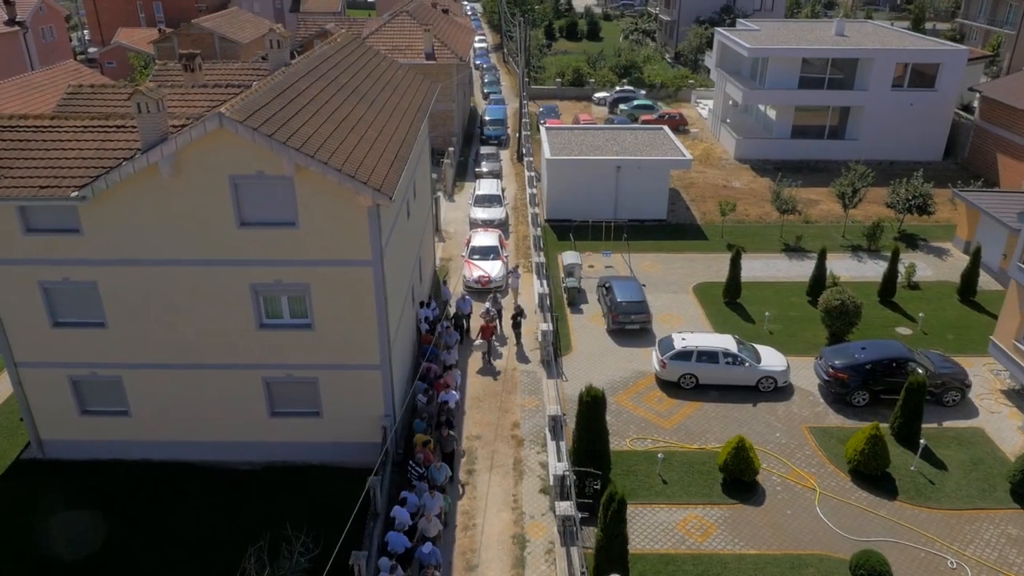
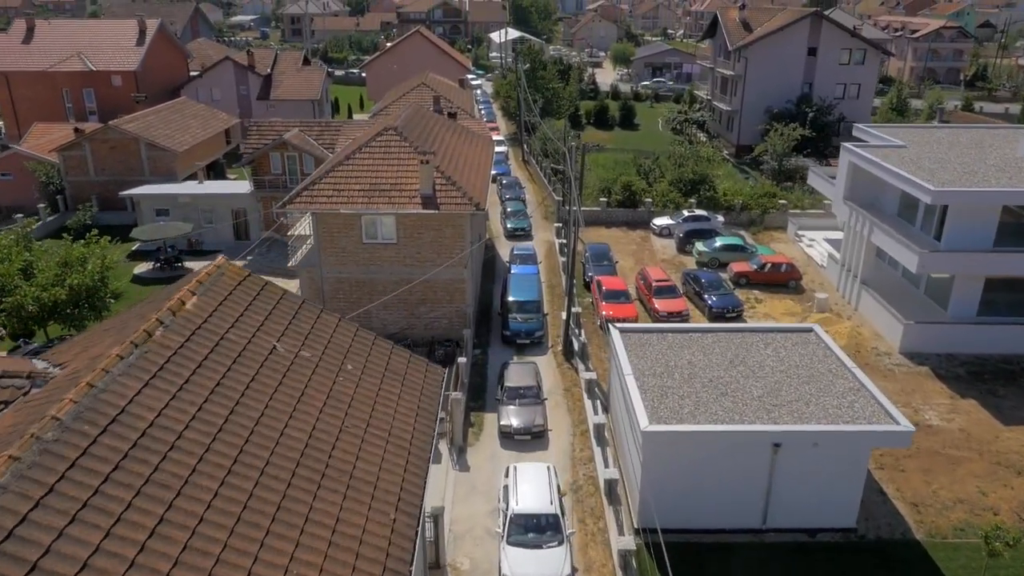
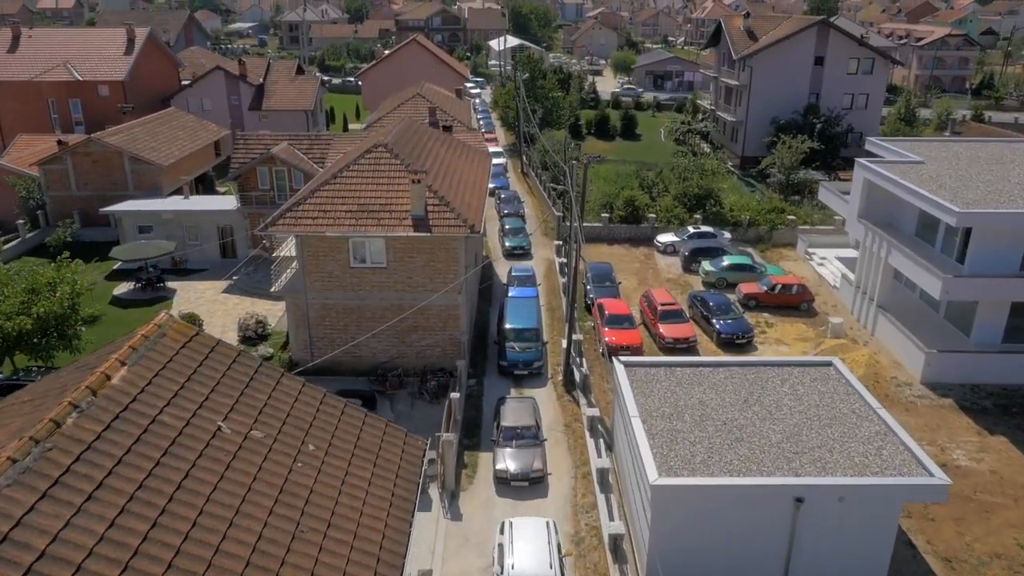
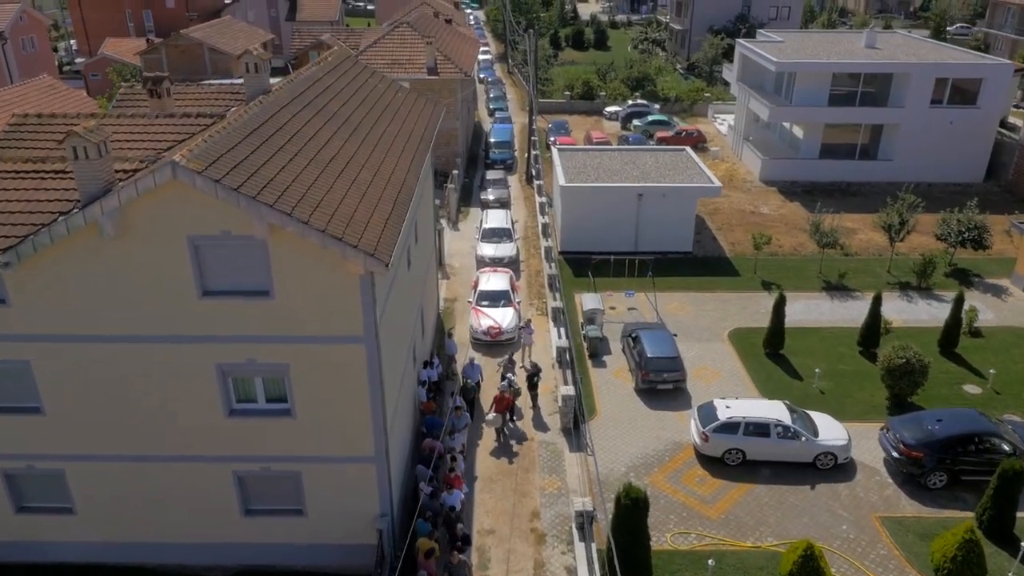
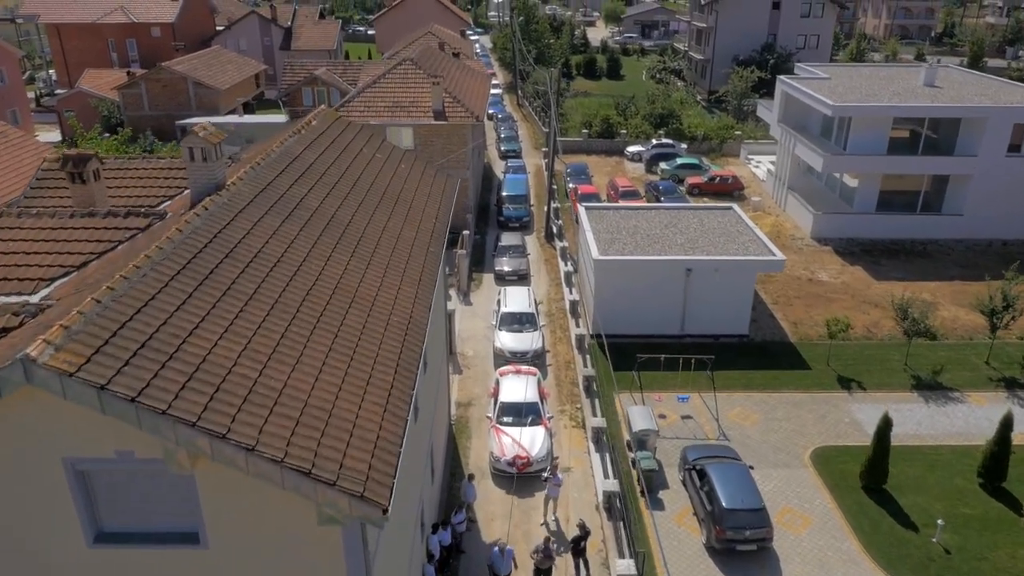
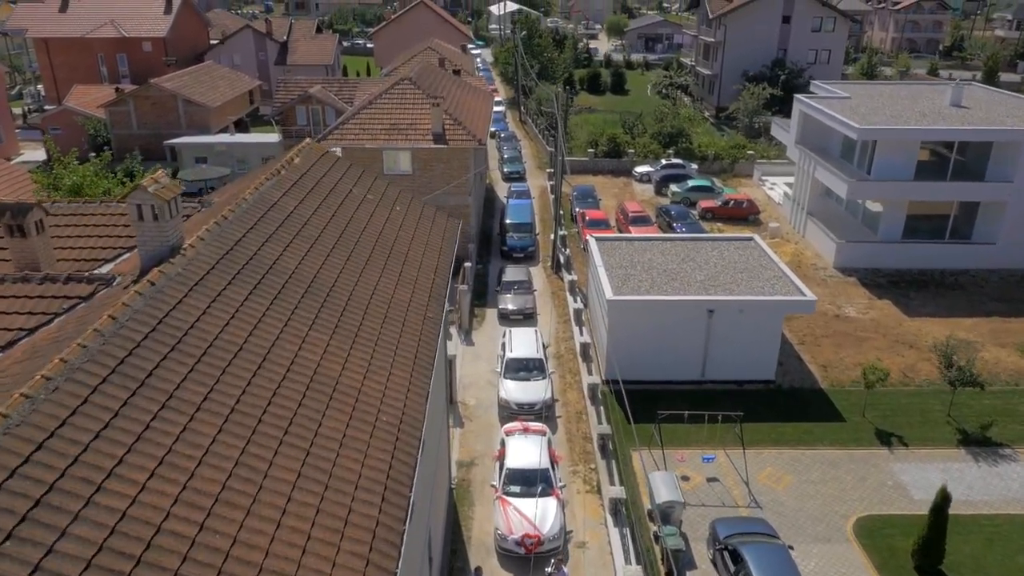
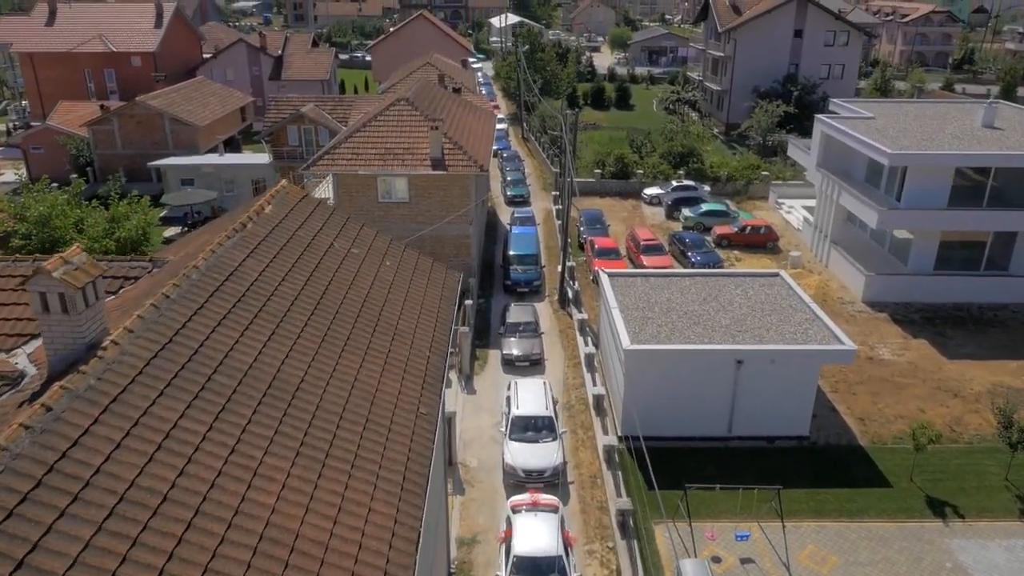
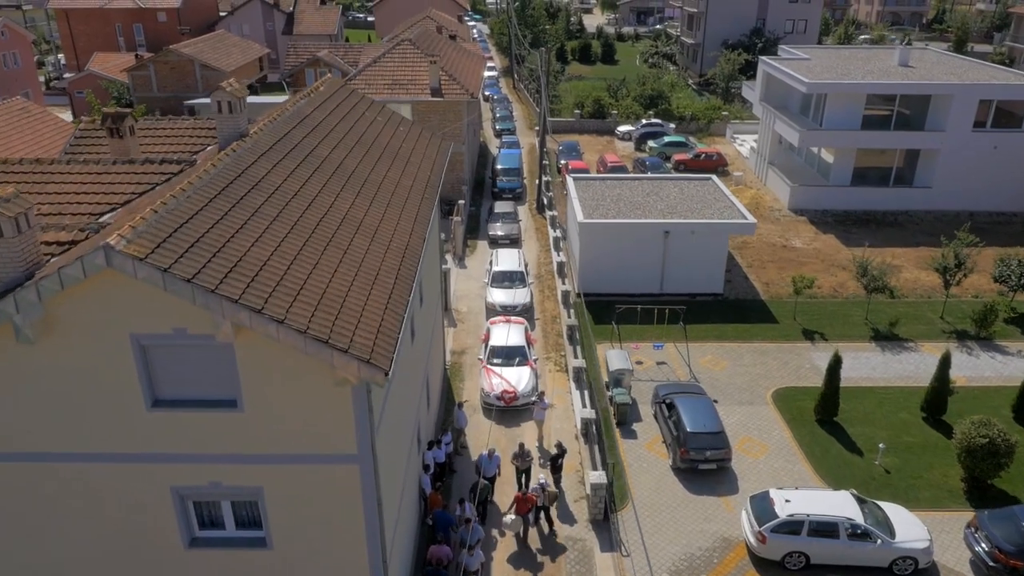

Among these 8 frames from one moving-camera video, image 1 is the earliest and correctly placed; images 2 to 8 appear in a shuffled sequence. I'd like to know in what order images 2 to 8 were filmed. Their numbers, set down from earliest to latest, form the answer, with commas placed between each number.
4, 8, 5, 6, 7, 2, 3
